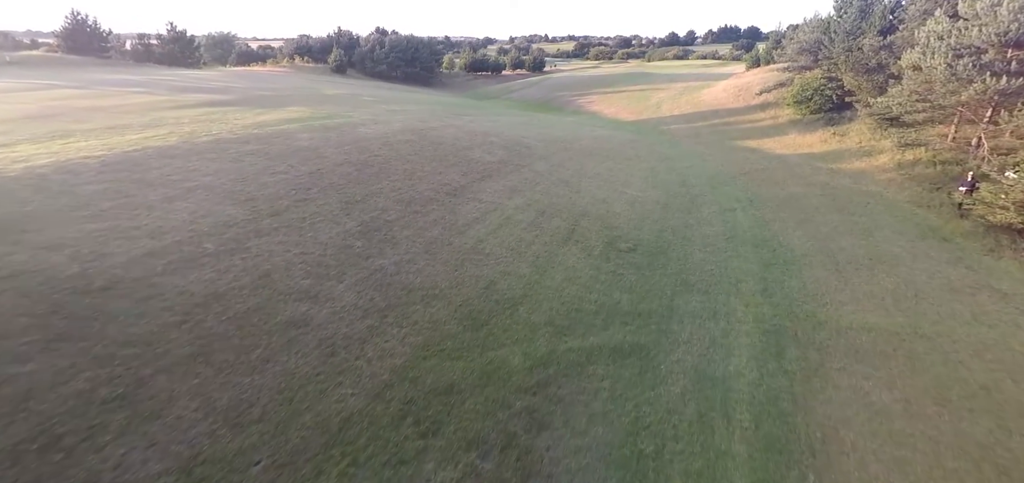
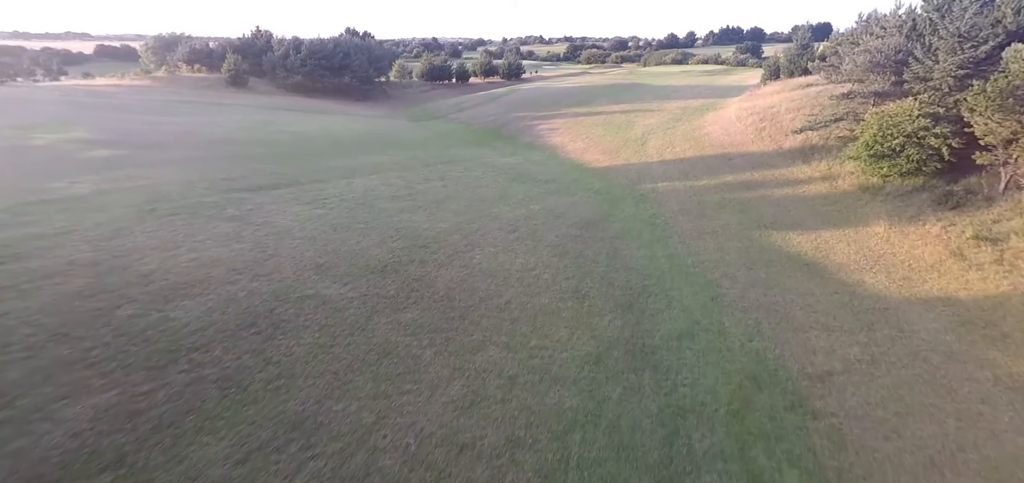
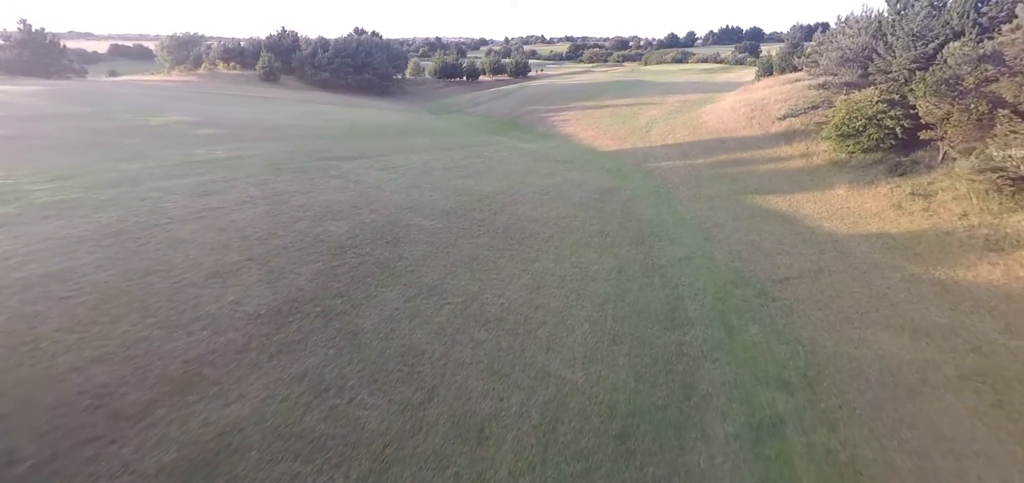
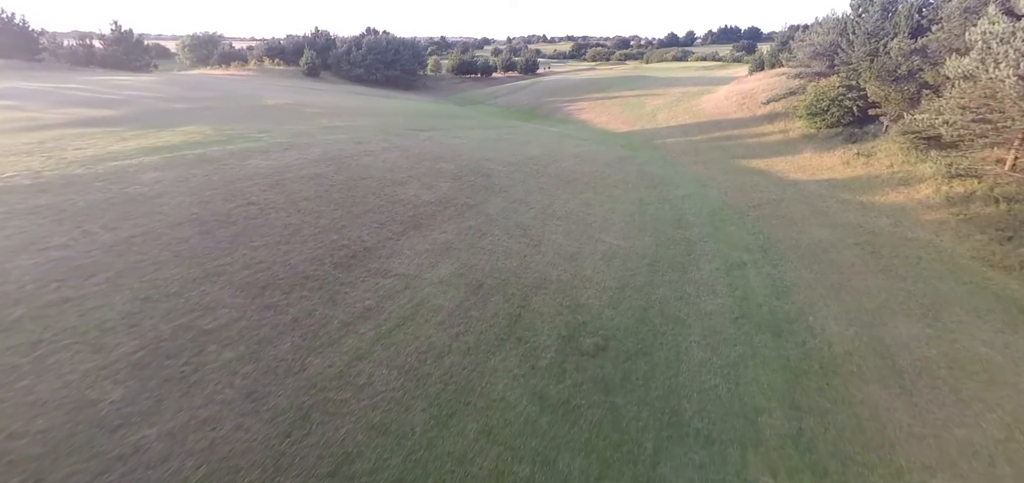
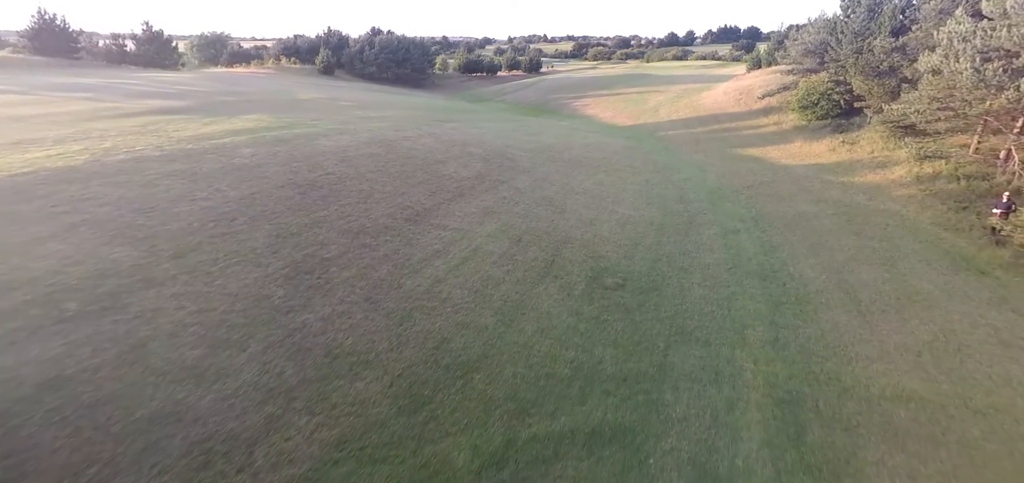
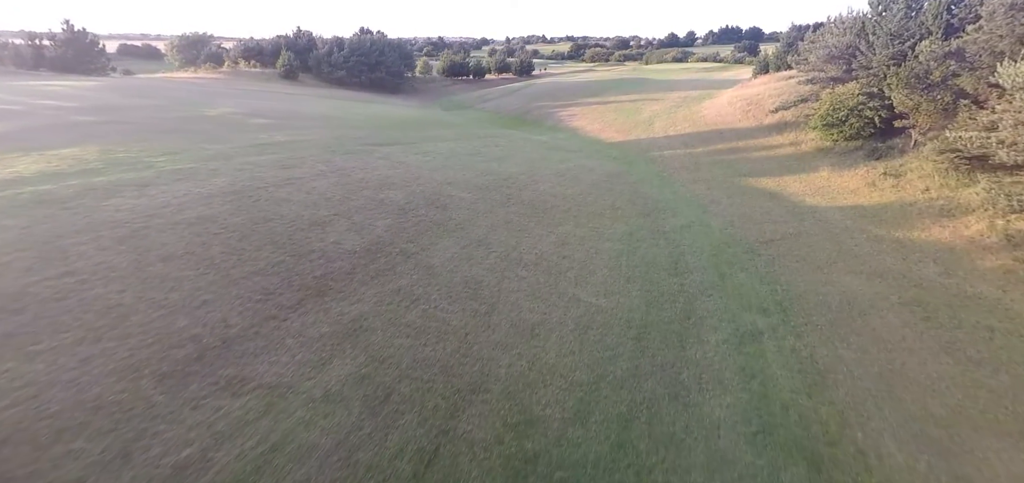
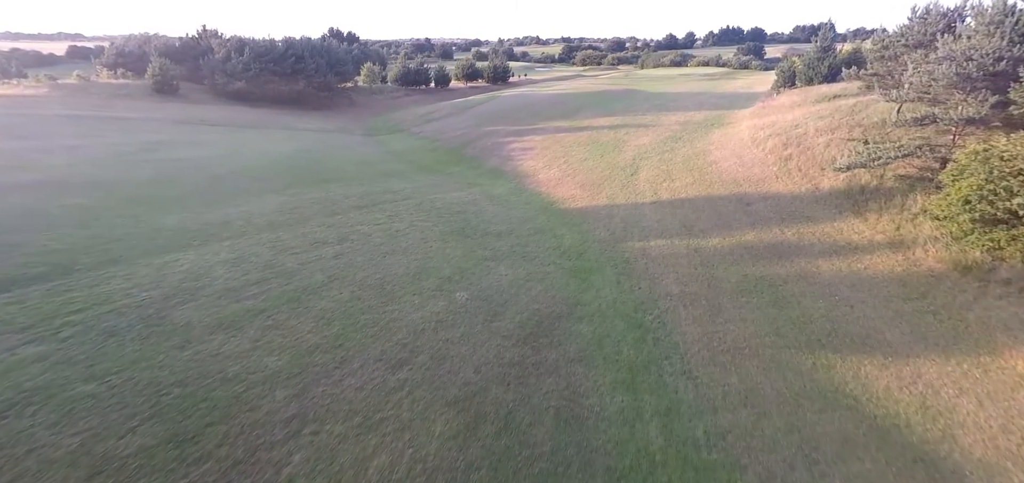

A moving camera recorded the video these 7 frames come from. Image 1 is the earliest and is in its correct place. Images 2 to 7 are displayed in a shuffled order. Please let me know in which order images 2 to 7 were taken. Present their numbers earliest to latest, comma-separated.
5, 4, 6, 3, 2, 7
